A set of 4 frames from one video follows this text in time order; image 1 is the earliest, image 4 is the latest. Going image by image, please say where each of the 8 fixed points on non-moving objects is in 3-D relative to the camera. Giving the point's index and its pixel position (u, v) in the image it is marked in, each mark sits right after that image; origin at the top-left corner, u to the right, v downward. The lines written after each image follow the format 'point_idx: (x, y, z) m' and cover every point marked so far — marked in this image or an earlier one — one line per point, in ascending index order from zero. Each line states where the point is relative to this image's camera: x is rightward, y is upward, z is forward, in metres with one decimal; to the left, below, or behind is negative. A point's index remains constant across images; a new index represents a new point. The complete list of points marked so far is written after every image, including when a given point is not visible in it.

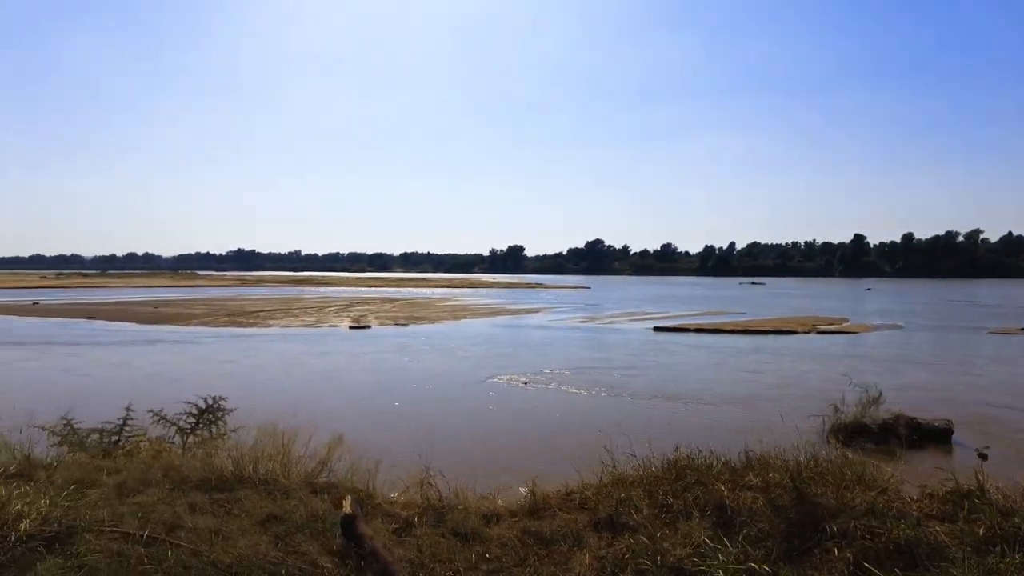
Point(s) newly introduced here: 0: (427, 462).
0: (-1.0, -2.1, +7.8) m
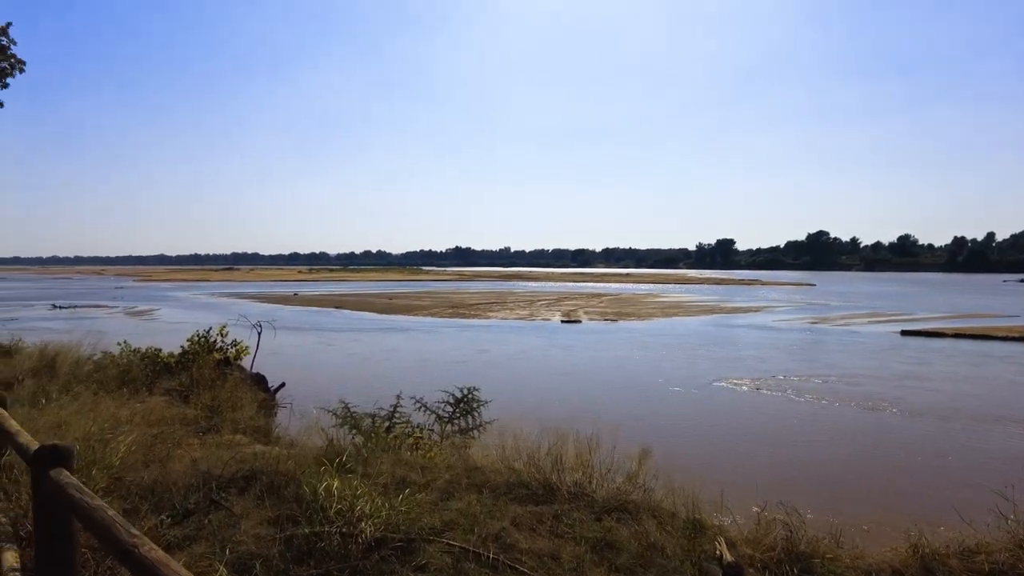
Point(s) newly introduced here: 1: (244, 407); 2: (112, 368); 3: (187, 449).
0: (+2.3, -2.0, +6.6) m
1: (-3.9, -1.7, +9.5) m
2: (-6.7, -1.3, +11.0) m
3: (-3.6, -1.8, +7.3) m
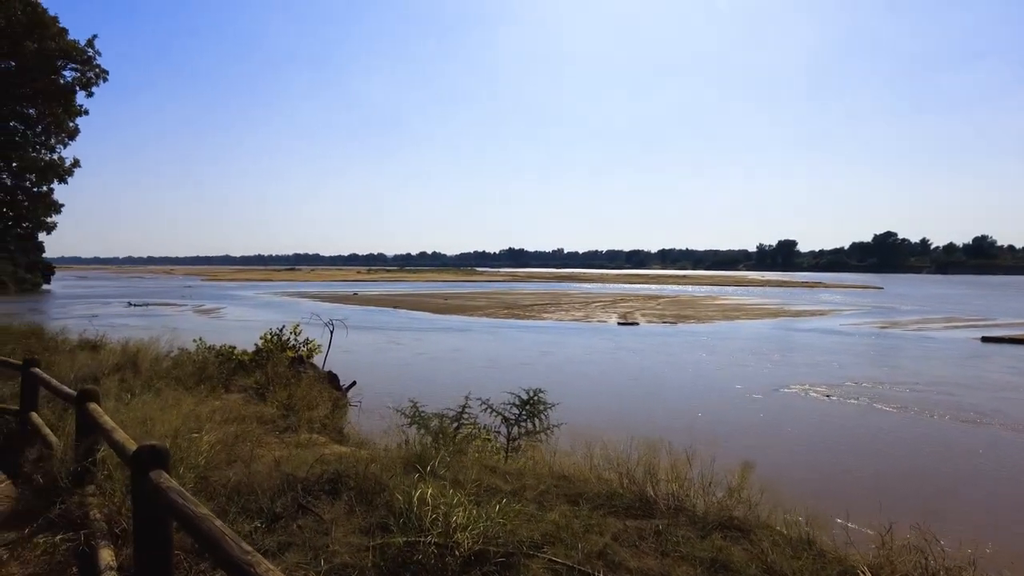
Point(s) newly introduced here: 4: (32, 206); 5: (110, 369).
0: (+3.2, -2.0, +6.1) m
1: (-2.8, -1.7, +9.5) m
2: (-5.5, -1.3, +11.2) m
3: (-2.7, -1.7, +7.2) m
4: (-12.4, +2.0, +17.0) m
5: (-6.7, -1.3, +11.0) m
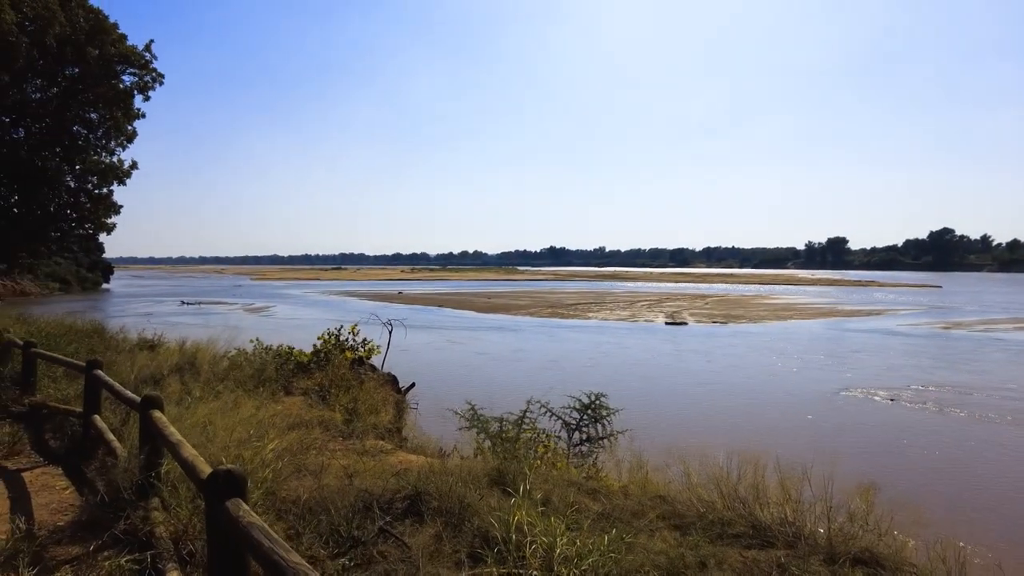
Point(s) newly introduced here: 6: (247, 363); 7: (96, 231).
0: (+3.9, -2.0, +5.3) m
1: (-1.8, -1.7, +9.1) m
2: (-4.4, -1.3, +11.0) m
3: (-1.8, -1.7, +6.8) m
4: (-10.9, +2.1, +17.2) m
5: (-5.6, -1.3, +10.8) m
6: (-4.5, -1.3, +11.1) m
7: (-11.6, +1.6, +18.4) m
